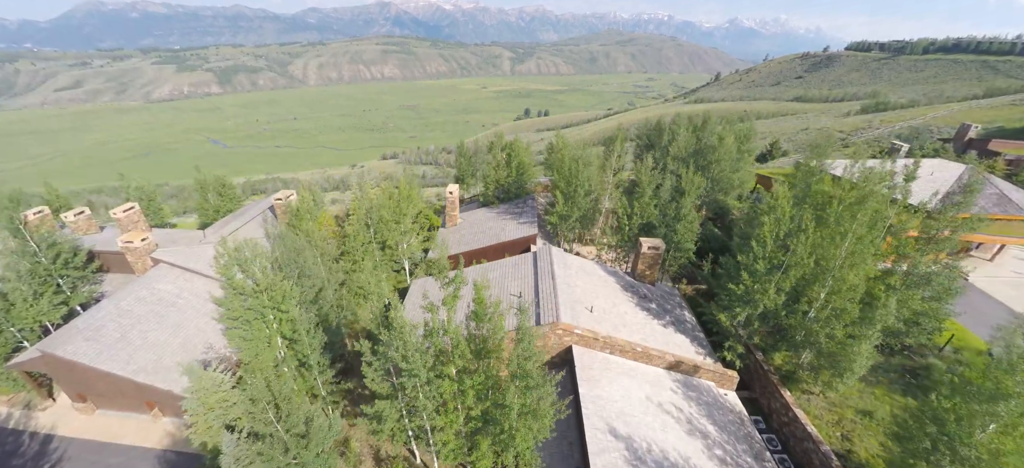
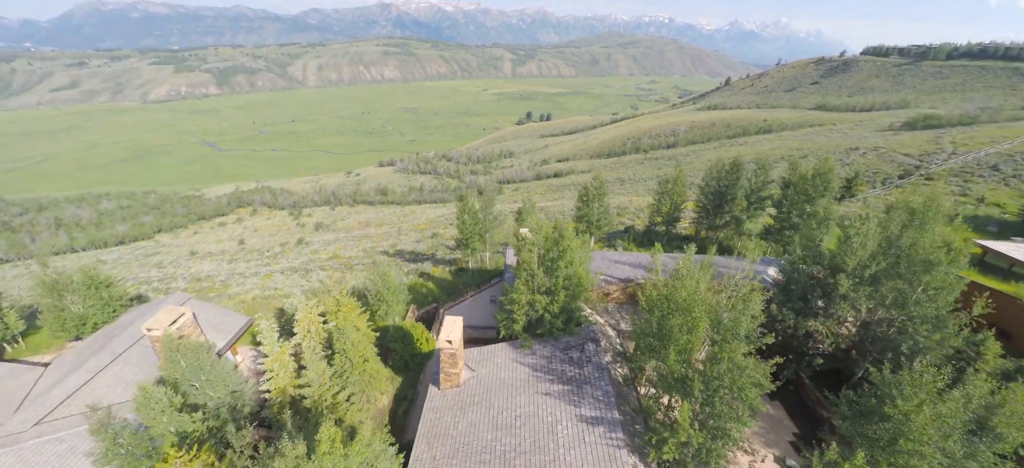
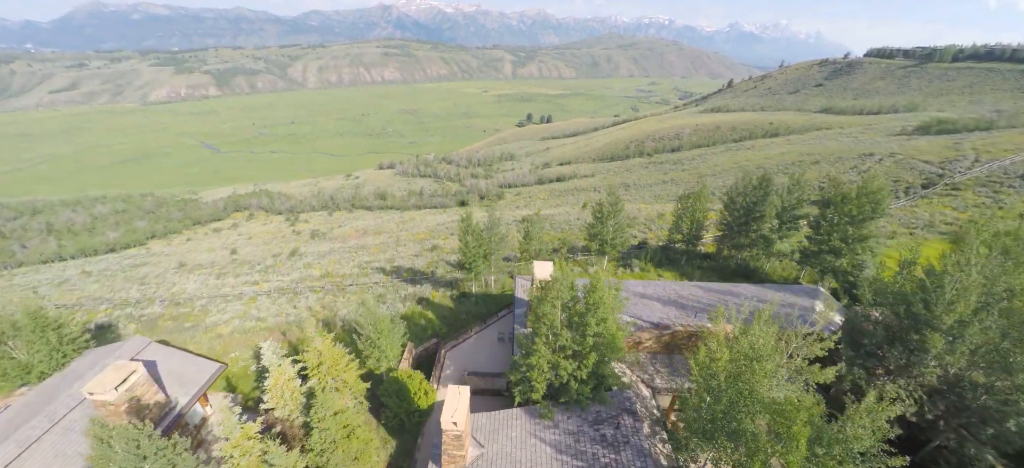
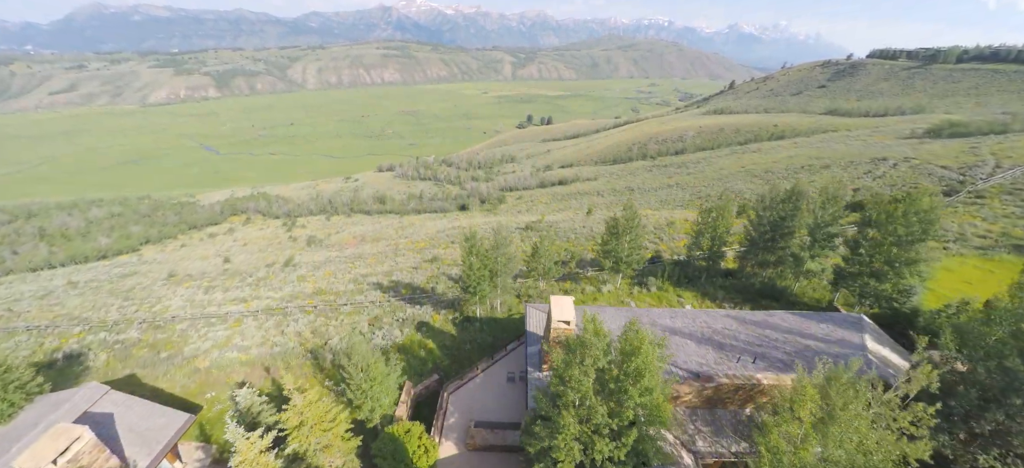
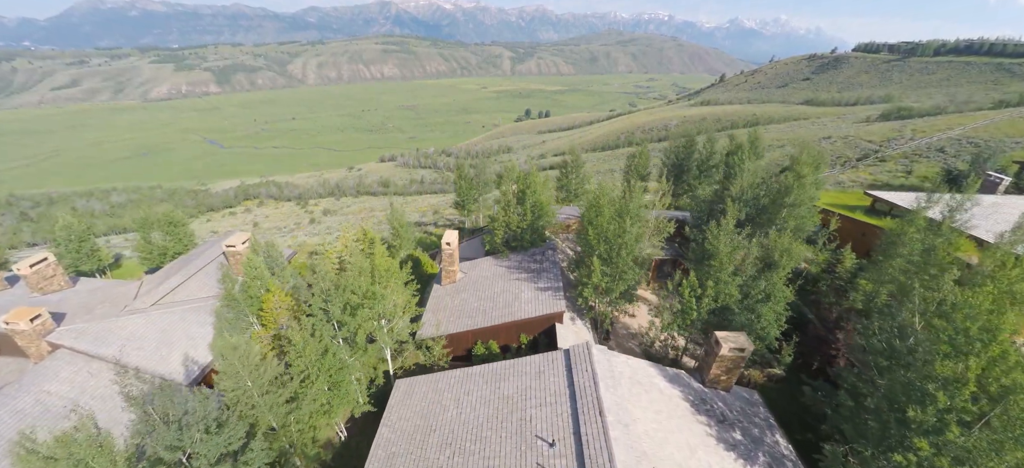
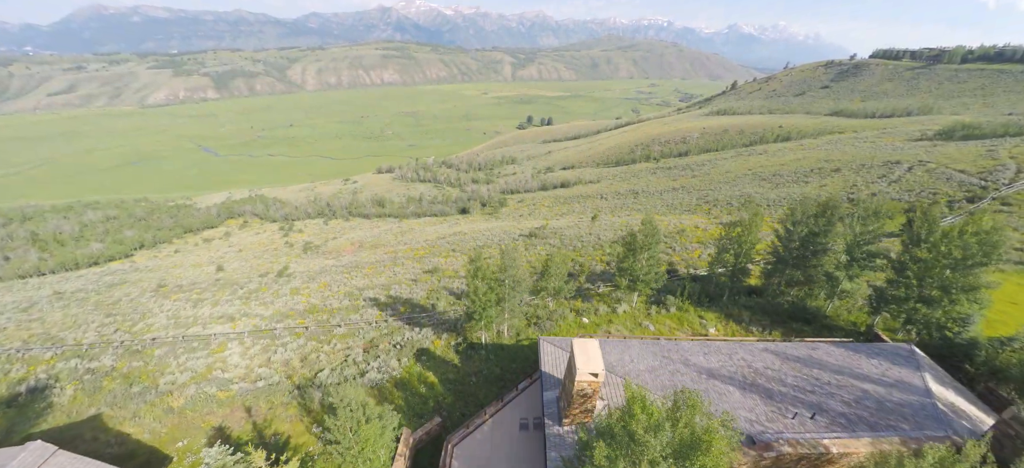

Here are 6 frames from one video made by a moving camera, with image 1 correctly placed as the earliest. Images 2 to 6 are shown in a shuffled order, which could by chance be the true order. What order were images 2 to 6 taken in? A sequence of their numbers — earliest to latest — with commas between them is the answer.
5, 2, 3, 4, 6
